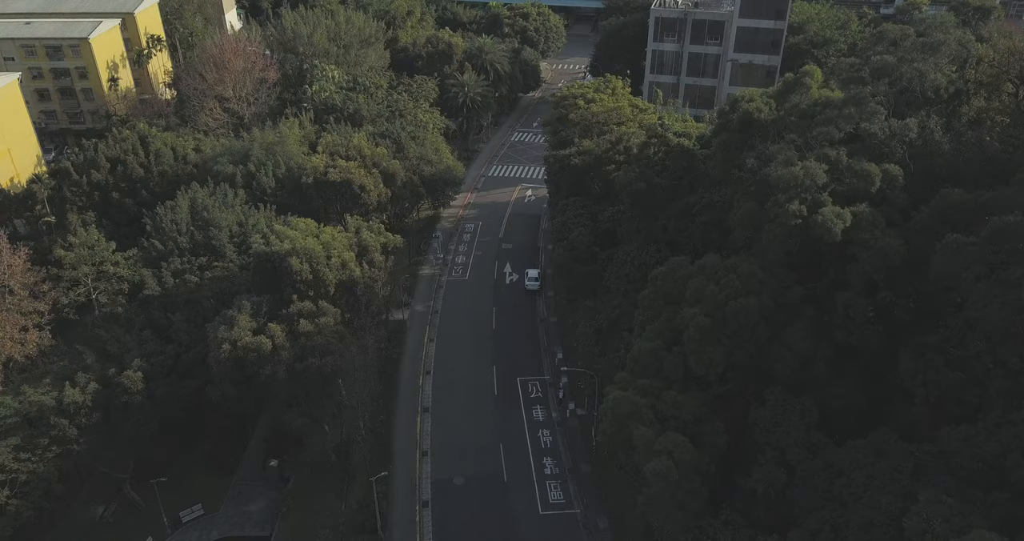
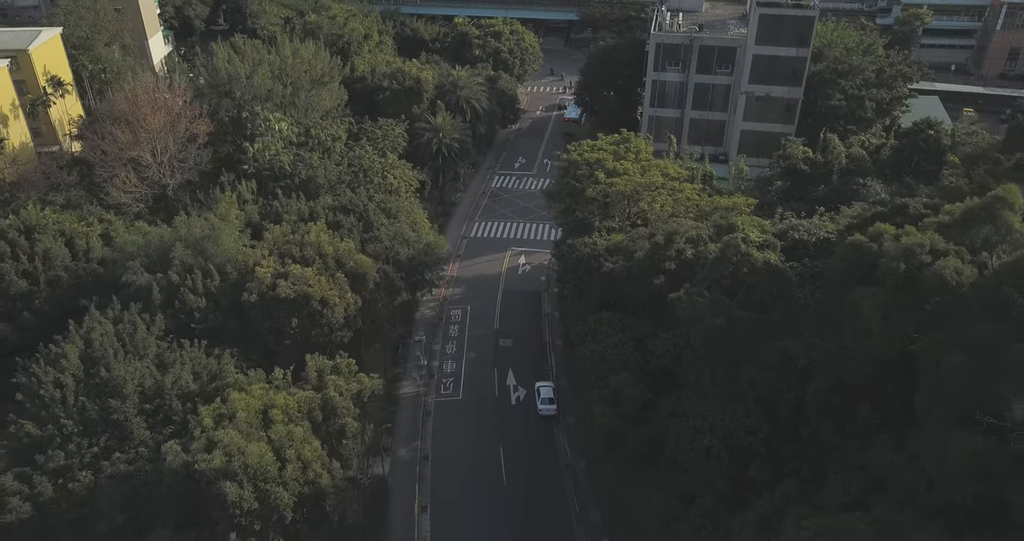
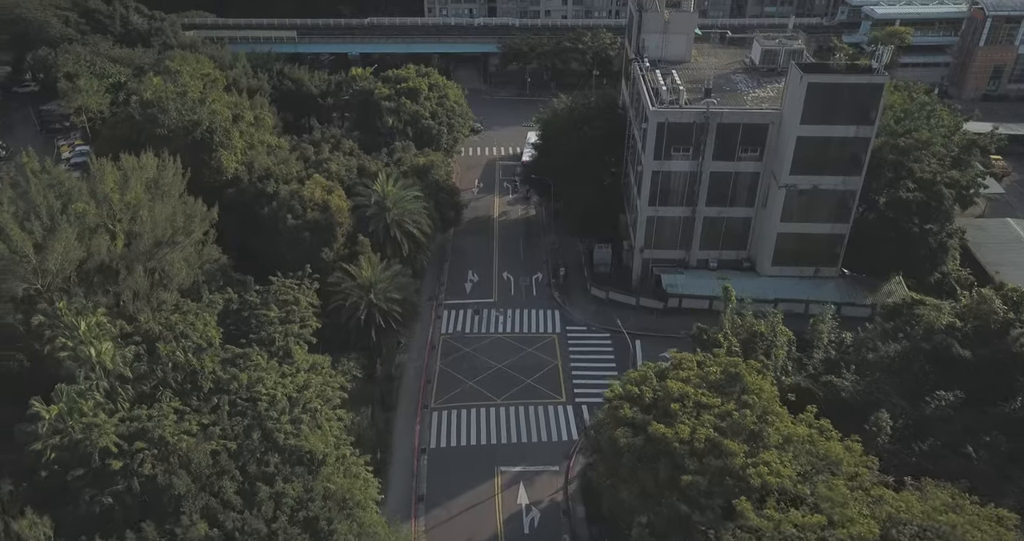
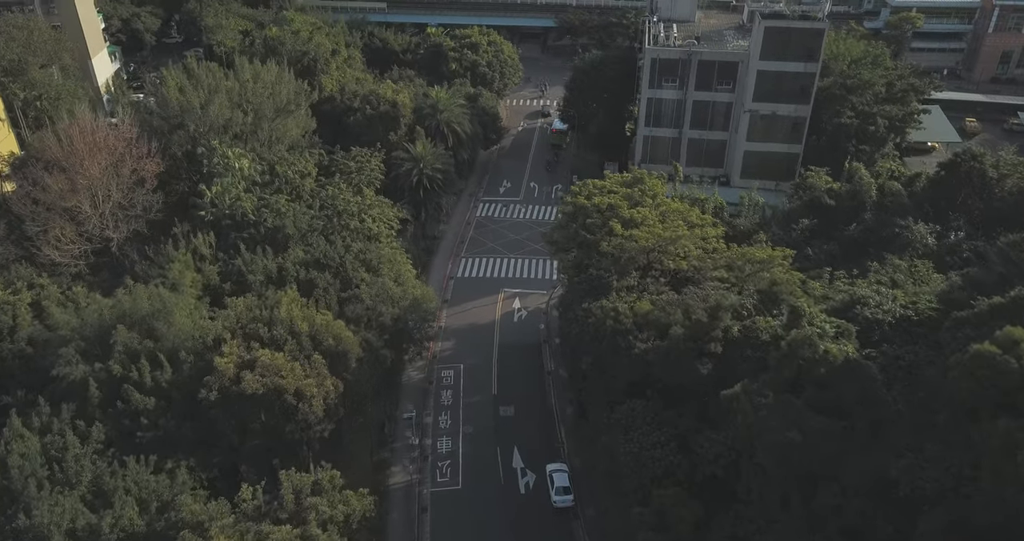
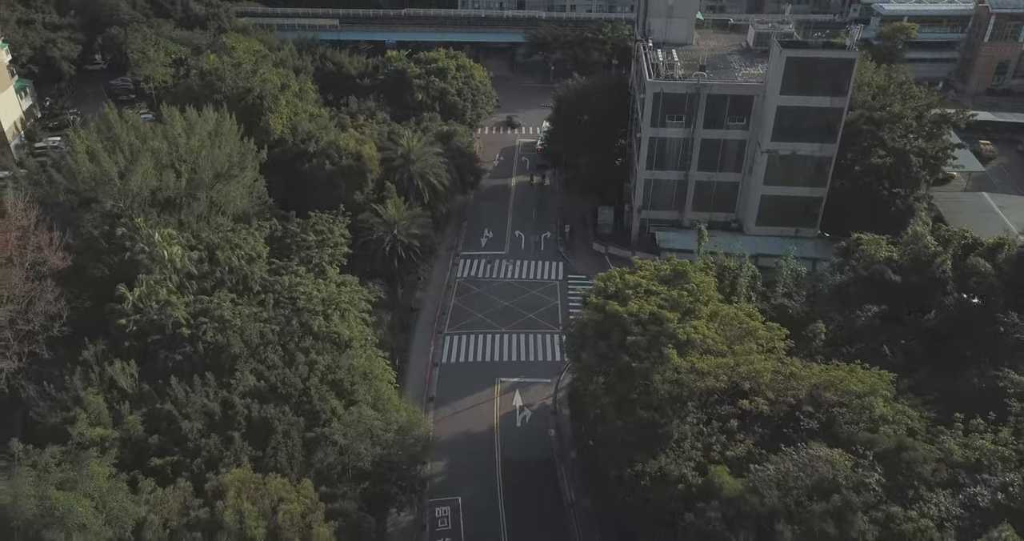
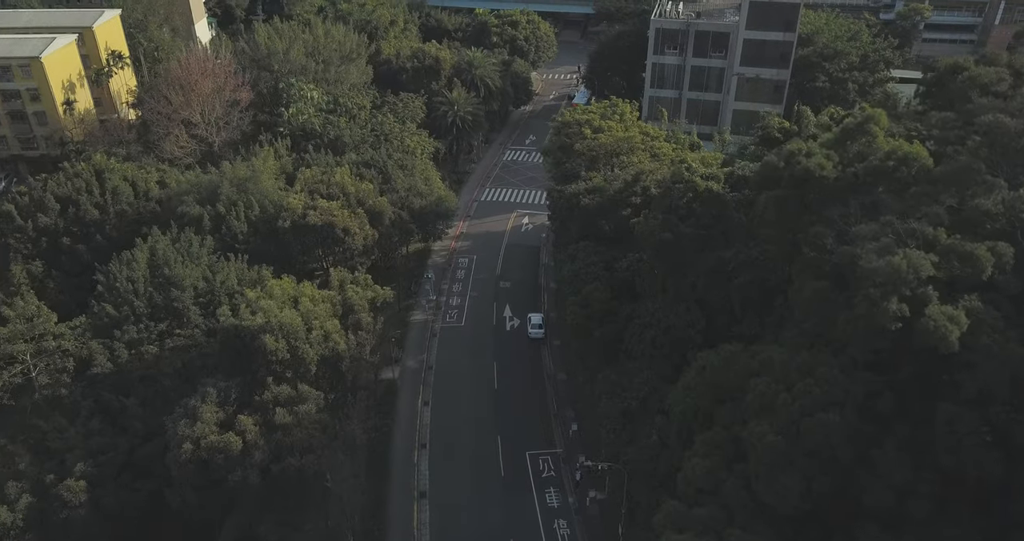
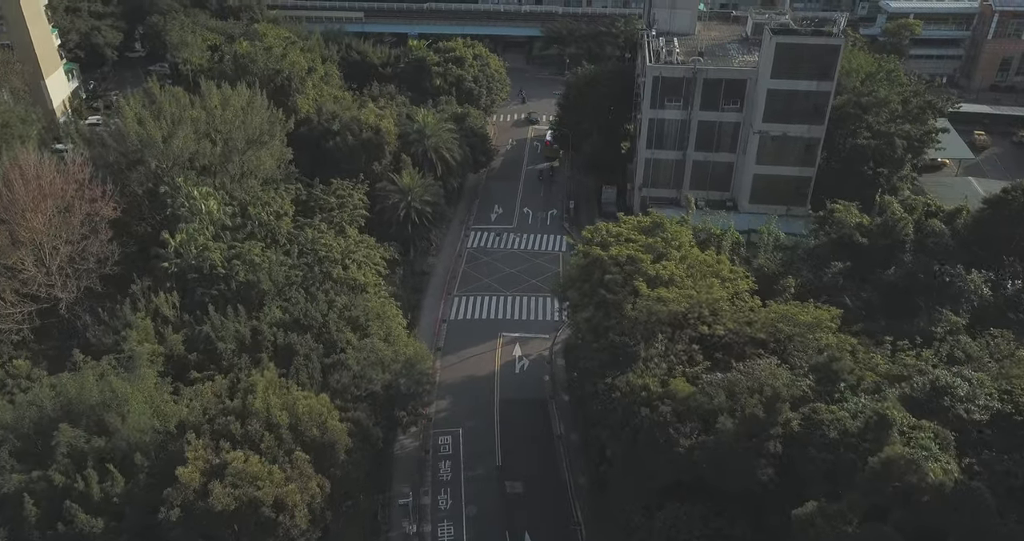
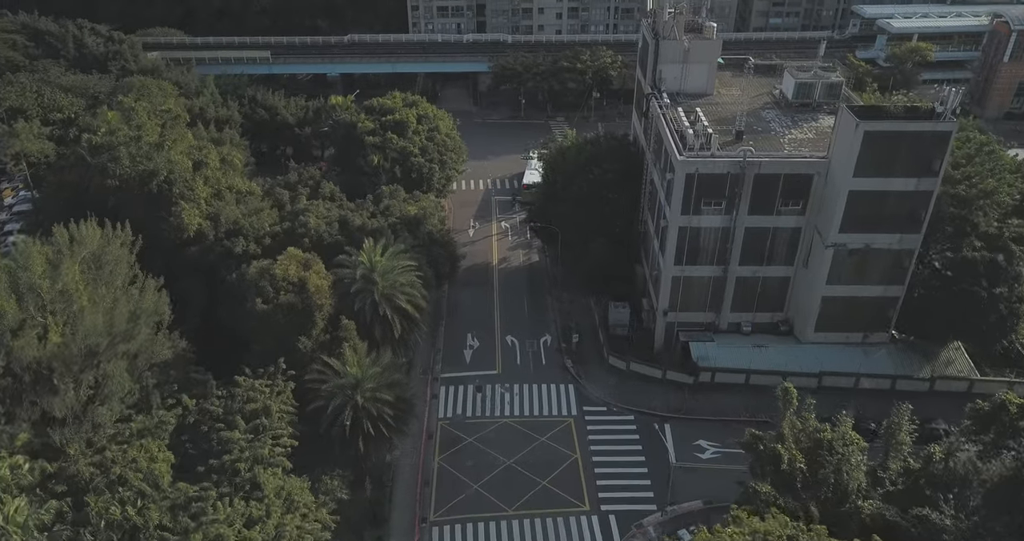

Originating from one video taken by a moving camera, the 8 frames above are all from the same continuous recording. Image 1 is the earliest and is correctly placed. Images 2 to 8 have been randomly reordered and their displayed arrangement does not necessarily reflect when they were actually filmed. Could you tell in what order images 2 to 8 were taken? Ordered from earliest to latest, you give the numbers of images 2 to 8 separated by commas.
6, 2, 4, 7, 5, 3, 8
